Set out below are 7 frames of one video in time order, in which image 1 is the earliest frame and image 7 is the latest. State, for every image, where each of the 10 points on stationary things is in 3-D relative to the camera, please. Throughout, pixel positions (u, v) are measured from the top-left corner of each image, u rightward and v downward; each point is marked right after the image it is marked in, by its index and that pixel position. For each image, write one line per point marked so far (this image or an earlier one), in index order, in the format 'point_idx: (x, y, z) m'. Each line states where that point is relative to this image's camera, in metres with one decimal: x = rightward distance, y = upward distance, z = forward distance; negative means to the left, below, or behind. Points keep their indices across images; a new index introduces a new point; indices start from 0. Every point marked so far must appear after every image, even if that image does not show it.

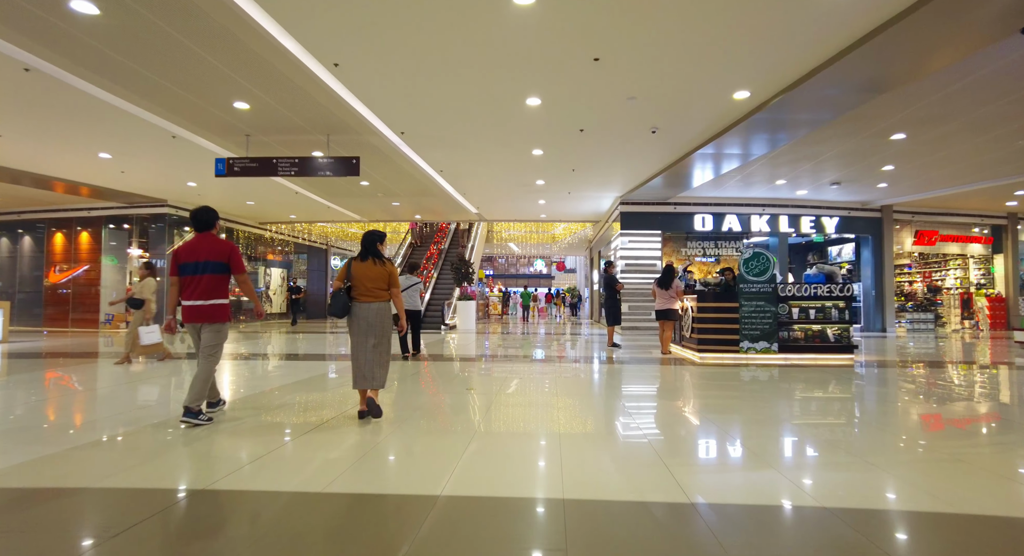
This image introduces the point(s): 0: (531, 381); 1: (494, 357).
0: (+0.3, -1.3, +6.3) m
1: (-0.3, -1.4, +8.5) m
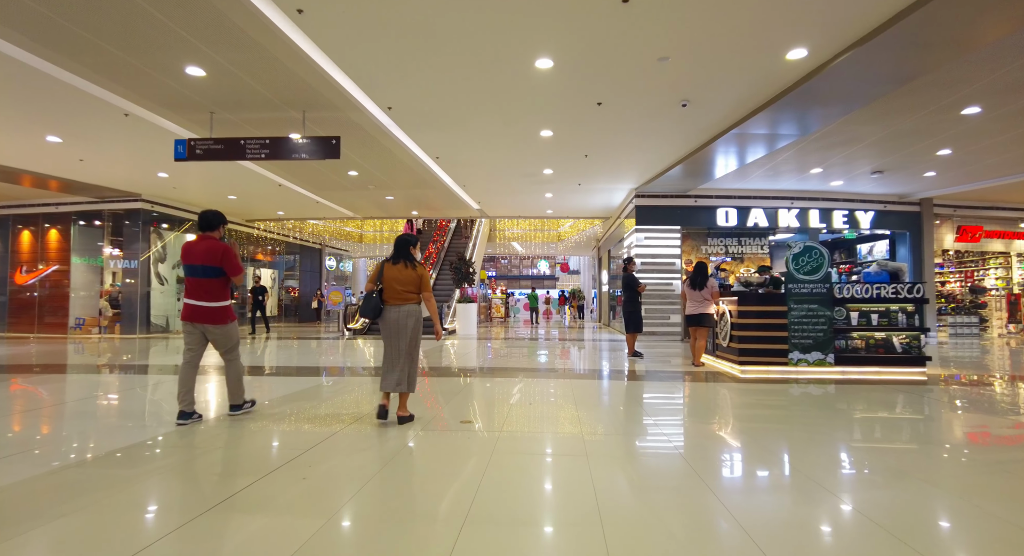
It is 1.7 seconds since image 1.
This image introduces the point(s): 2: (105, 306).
0: (+0.4, -1.3, +5.4) m
1: (-0.2, -1.4, +7.6) m
2: (-8.9, -0.6, +10.4) m
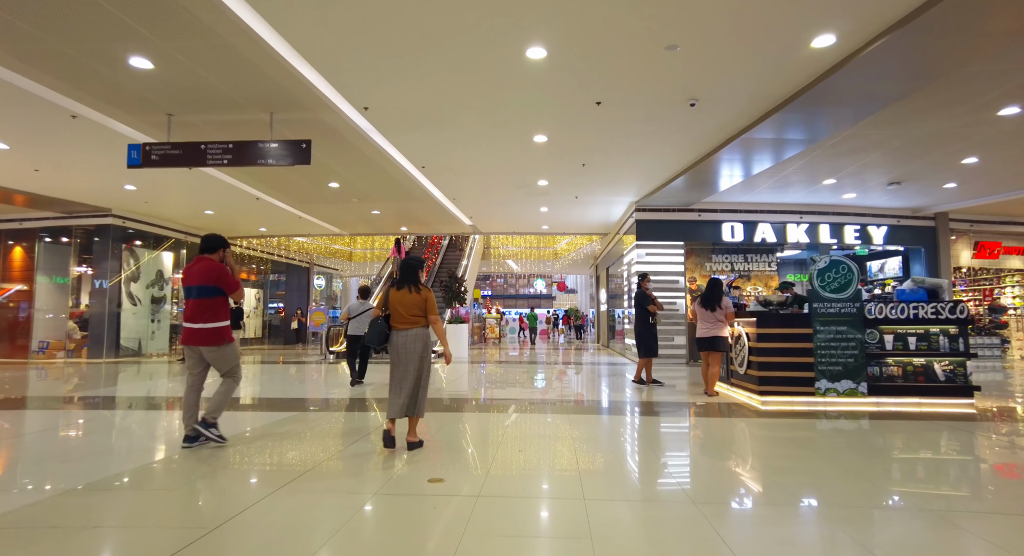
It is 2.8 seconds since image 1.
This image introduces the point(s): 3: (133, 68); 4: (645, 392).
0: (+0.3, -1.5, +4.8) m
1: (-0.3, -1.7, +6.9) m
2: (-9.0, -1.0, +9.8) m
3: (-3.6, +2.0, +4.5) m
4: (+1.8, -1.5, +6.2) m
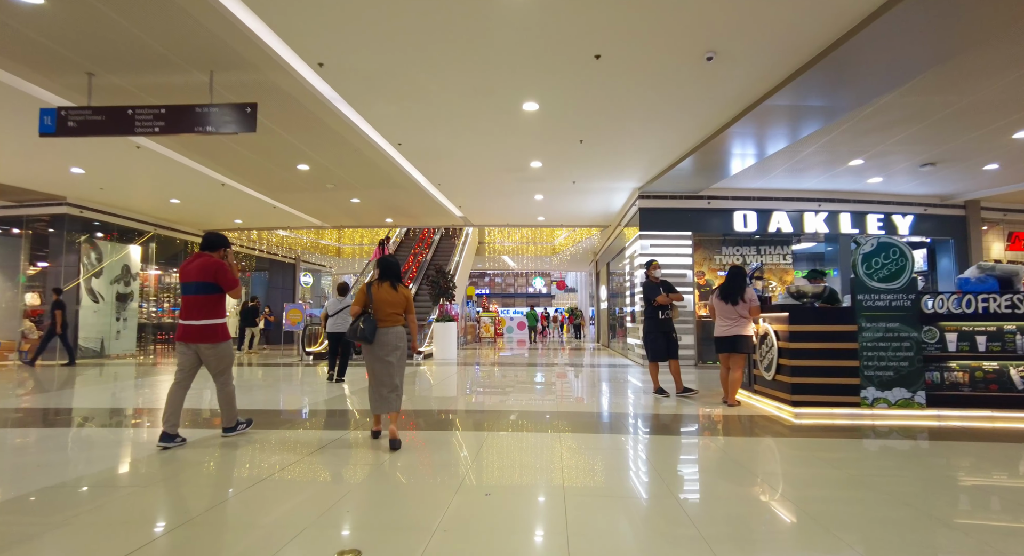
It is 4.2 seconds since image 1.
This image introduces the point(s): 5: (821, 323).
0: (+0.1, -1.4, +4.0) m
1: (-0.5, -1.6, +6.2) m
2: (-9.1, -1.0, +9.0) m
3: (-3.7, +2.1, +3.8) m
4: (+1.6, -1.4, +5.5) m
5: (+2.4, -0.3, +3.6) m
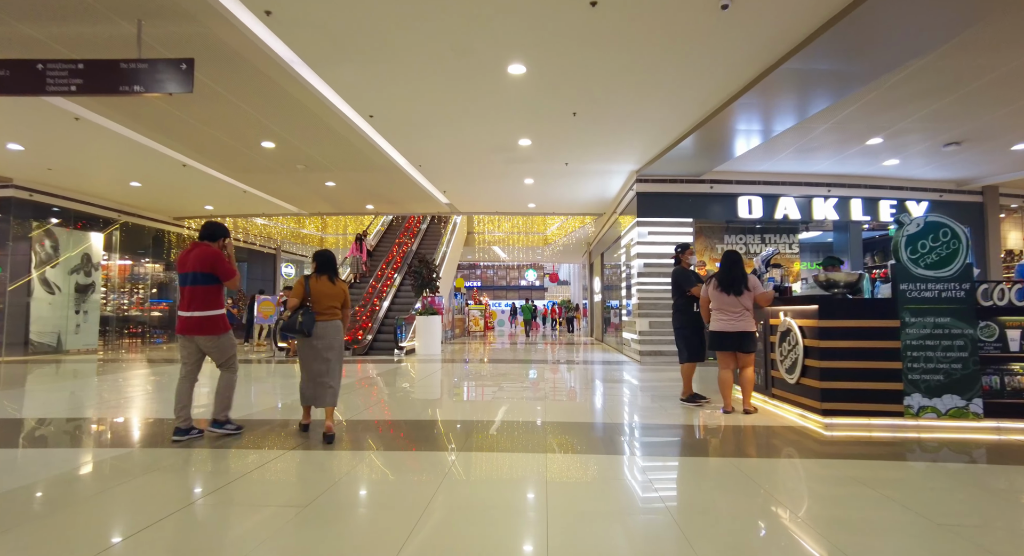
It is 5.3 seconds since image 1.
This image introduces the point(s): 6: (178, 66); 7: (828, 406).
0: (0.0, -1.3, +3.5) m
1: (-0.6, -1.4, +5.6) m
2: (-9.4, -0.8, +8.3) m
3: (-3.8, +2.2, +3.1) m
4: (+1.5, -1.3, +4.9) m
5: (+2.2, -0.3, +3.1) m
6: (-2.5, +1.6, +3.5) m
7: (+2.0, -0.8, +3.1) m
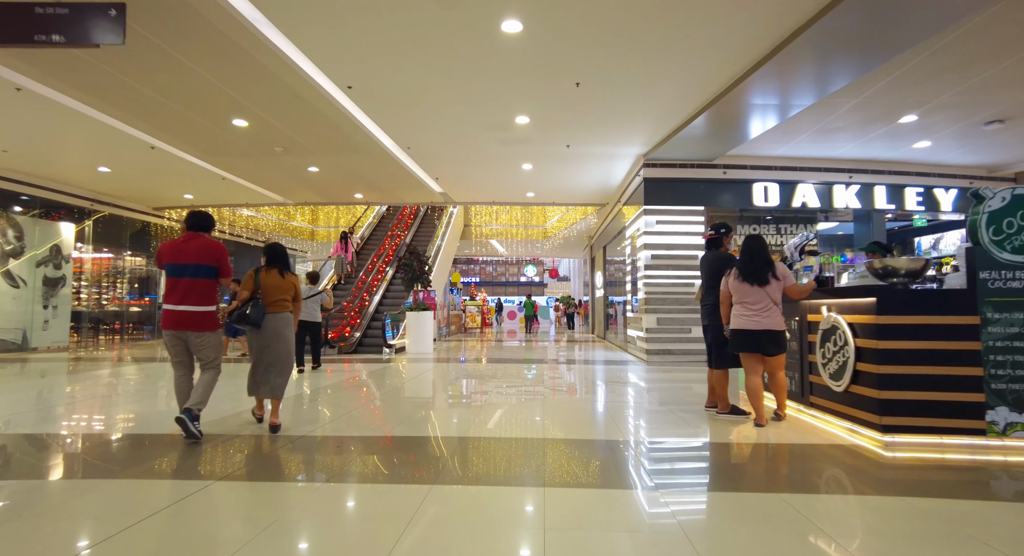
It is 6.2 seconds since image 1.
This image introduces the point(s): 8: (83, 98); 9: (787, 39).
0: (-0.1, -1.2, +2.9) m
1: (-0.7, -1.4, +5.1) m
2: (-9.4, -0.6, +7.8) m
3: (-3.9, +2.2, +2.5) m
4: (+1.4, -1.2, +4.4) m
5: (+2.2, -0.2, +2.5) m
6: (-2.5, +1.7, +3.0) m
7: (+2.0, -0.7, +2.5) m
8: (-4.7, +2.0, +5.3) m
9: (+2.5, +2.2, +4.3) m
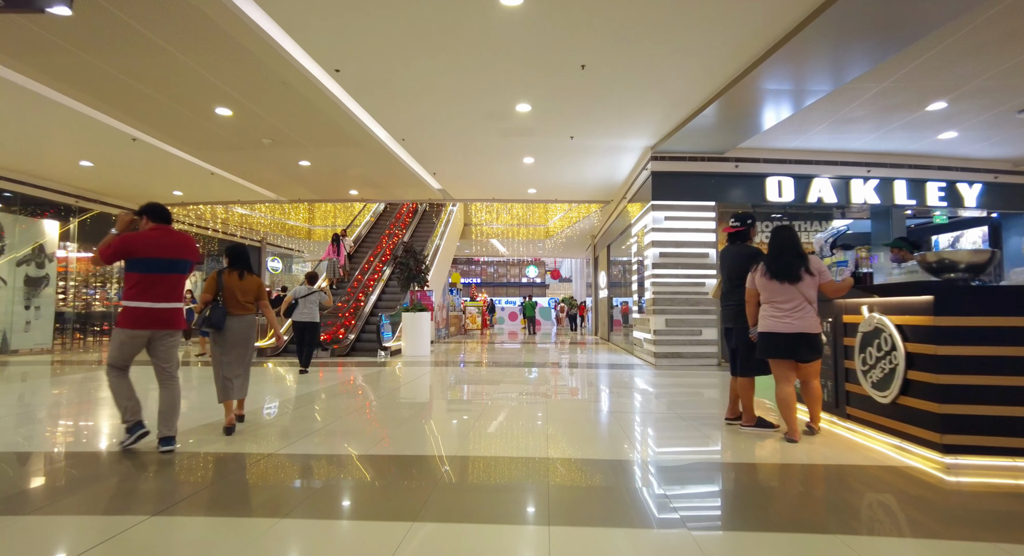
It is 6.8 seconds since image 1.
0: (-0.1, -1.2, +2.6) m
1: (-0.7, -1.3, +4.7) m
2: (-9.4, -0.6, +7.5) m
3: (-3.9, +2.3, +2.2) m
4: (+1.4, -1.2, +4.0) m
5: (+2.2, -0.2, +2.2) m
6: (-2.5, +1.7, +2.6) m
7: (+2.0, -0.7, +2.1) m
8: (-4.7, +2.0, +4.9) m
9: (+2.5, +2.2, +4.0) m
